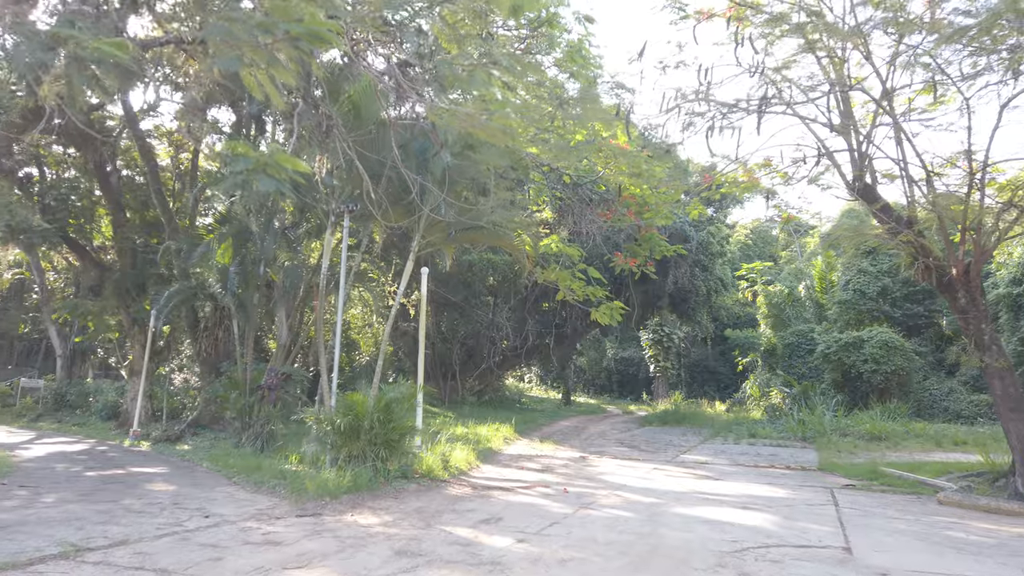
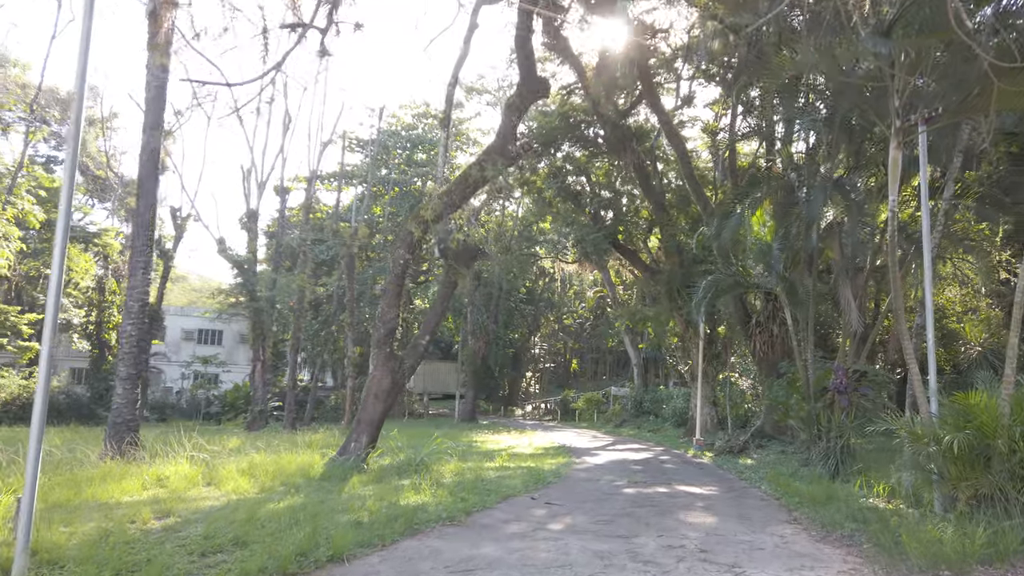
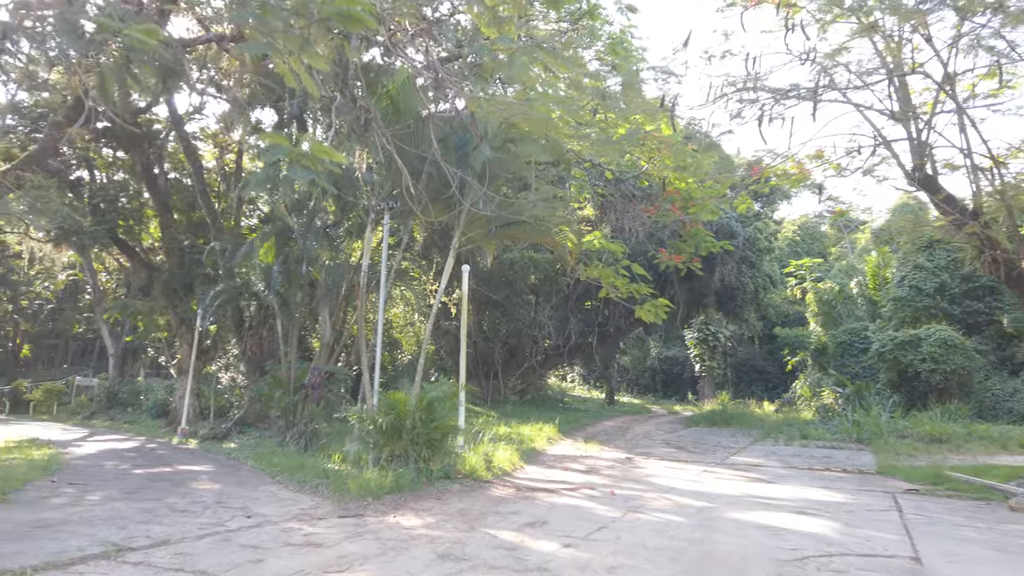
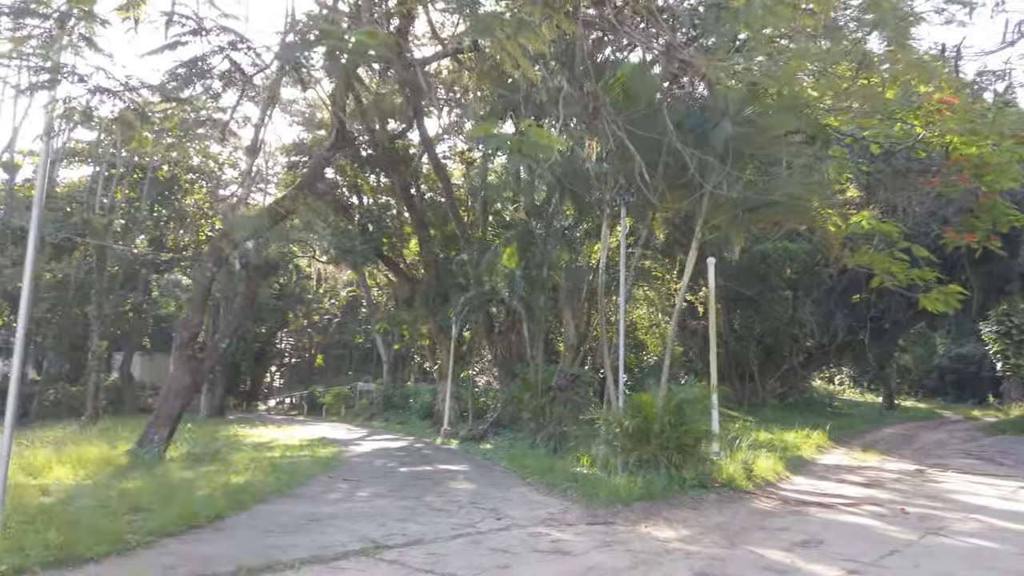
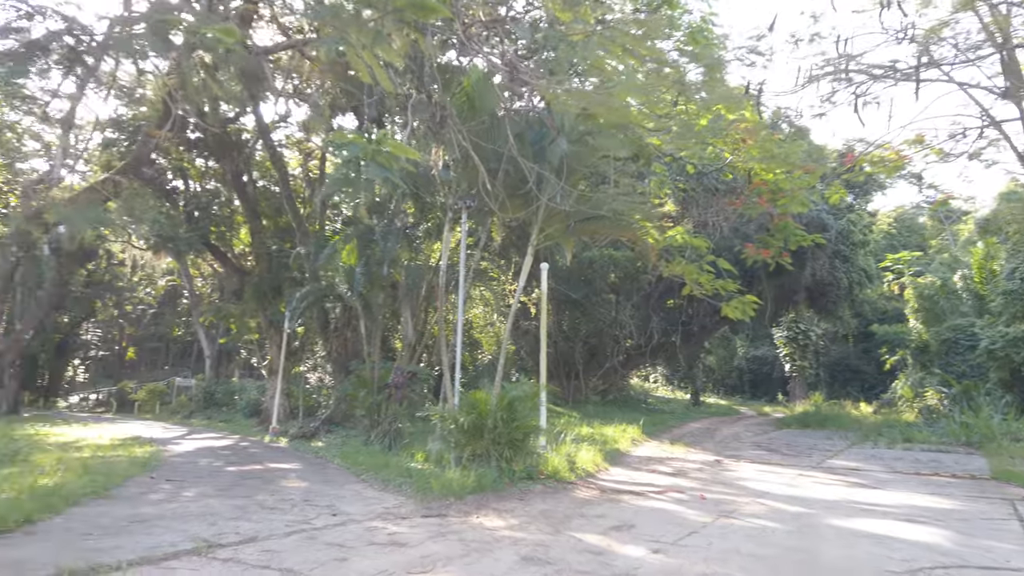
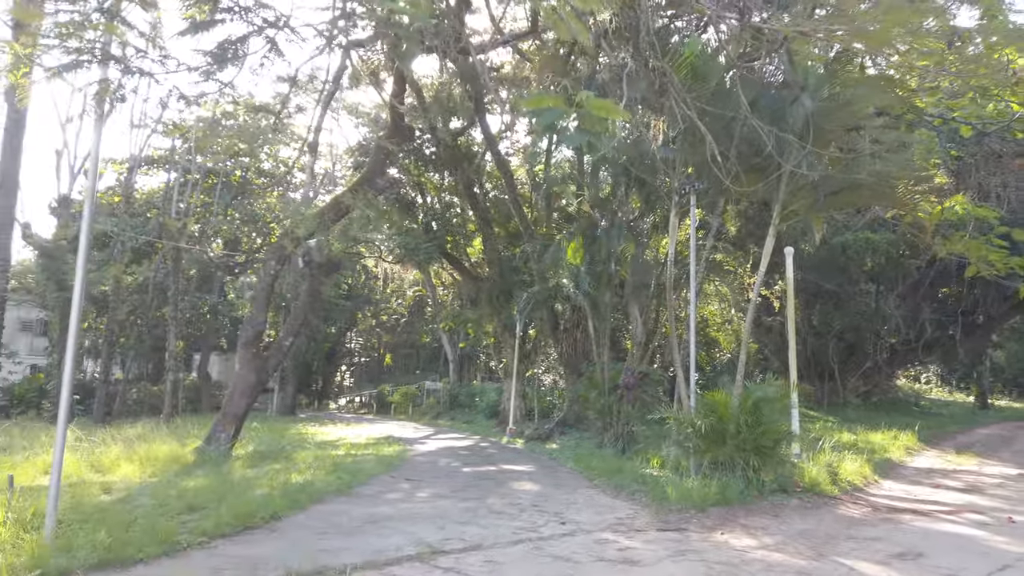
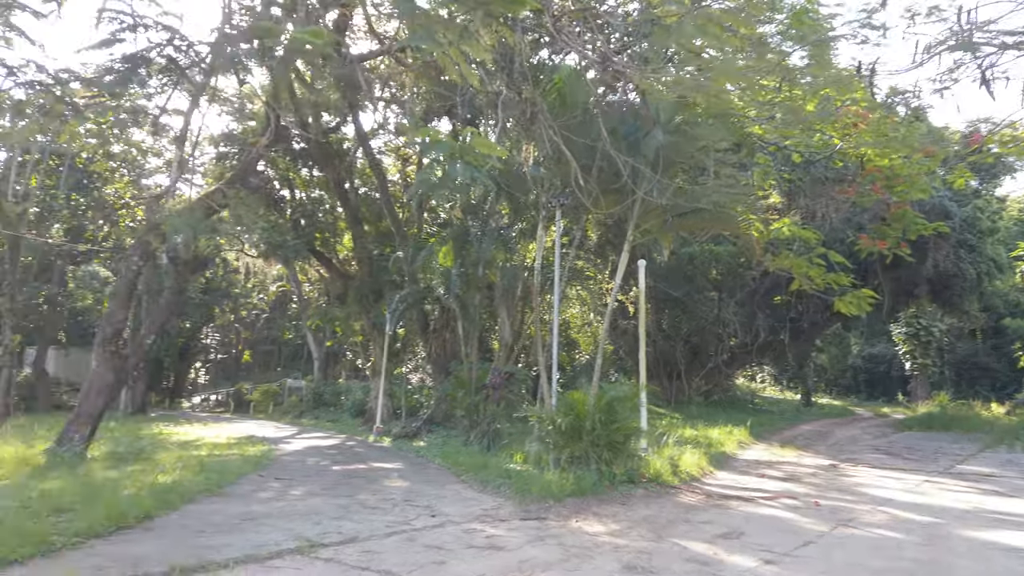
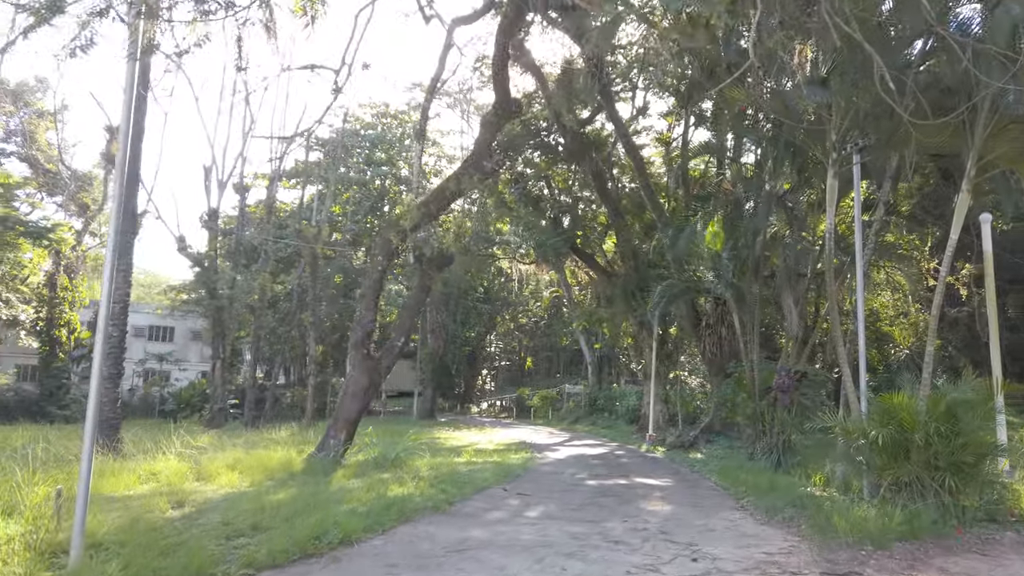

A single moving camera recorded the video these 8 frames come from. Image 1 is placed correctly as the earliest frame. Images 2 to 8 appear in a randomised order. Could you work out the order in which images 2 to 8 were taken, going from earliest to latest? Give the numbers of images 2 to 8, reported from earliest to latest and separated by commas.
3, 5, 7, 4, 6, 8, 2
